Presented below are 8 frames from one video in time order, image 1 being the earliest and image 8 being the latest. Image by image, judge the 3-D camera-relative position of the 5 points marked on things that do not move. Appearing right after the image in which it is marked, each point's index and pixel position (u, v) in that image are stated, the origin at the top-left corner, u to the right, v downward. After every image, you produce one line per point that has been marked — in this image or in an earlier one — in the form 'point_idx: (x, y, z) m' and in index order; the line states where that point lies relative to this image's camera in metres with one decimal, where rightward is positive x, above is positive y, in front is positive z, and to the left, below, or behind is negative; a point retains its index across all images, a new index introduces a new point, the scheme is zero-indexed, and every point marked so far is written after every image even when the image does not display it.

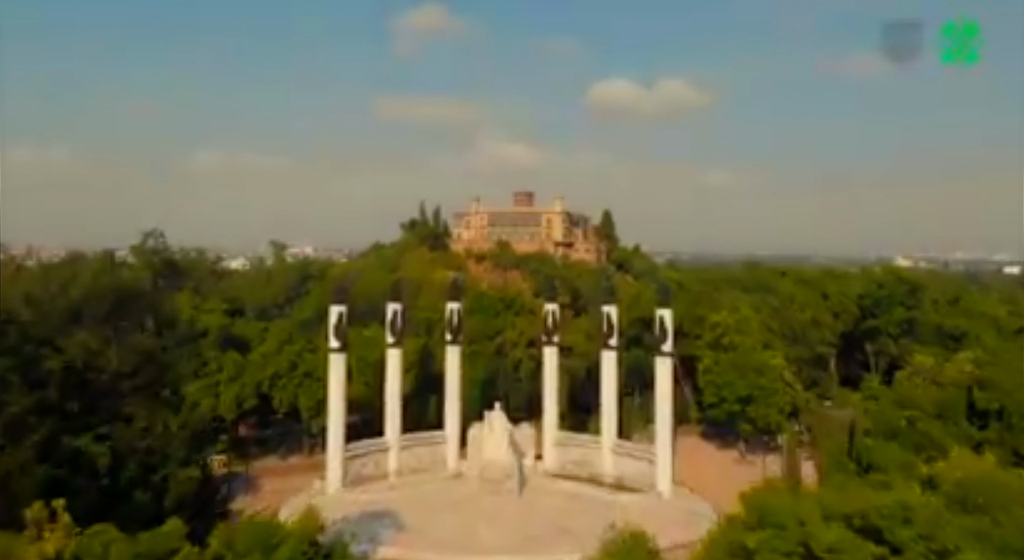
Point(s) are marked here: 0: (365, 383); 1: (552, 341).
0: (-4.0, -2.8, +19.9) m
1: (+1.1, -1.6, +19.1) m
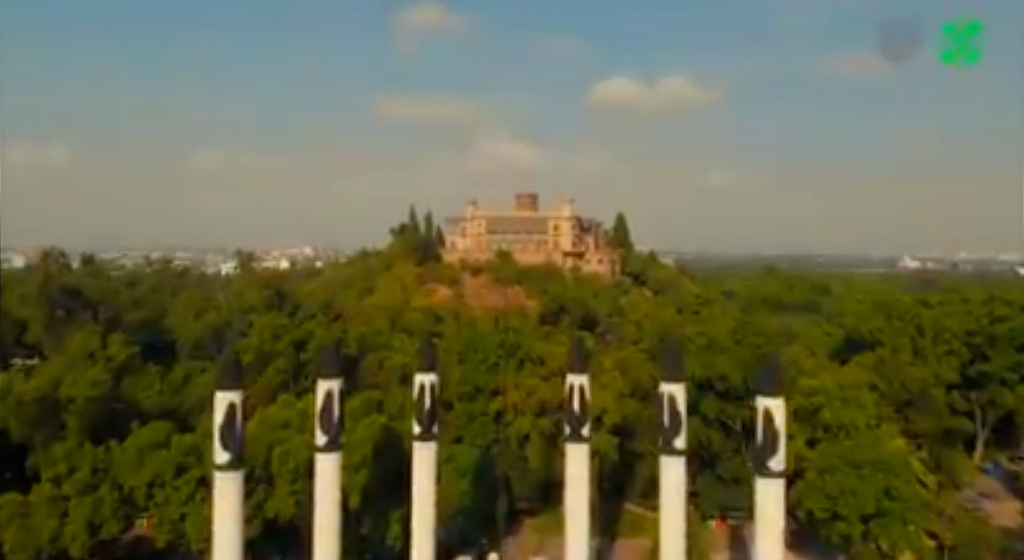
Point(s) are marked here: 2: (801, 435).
0: (-3.9, -3.8, +13.0) m
1: (+1.1, -2.6, +12.1) m
2: (+6.1, -3.2, +15.3) m
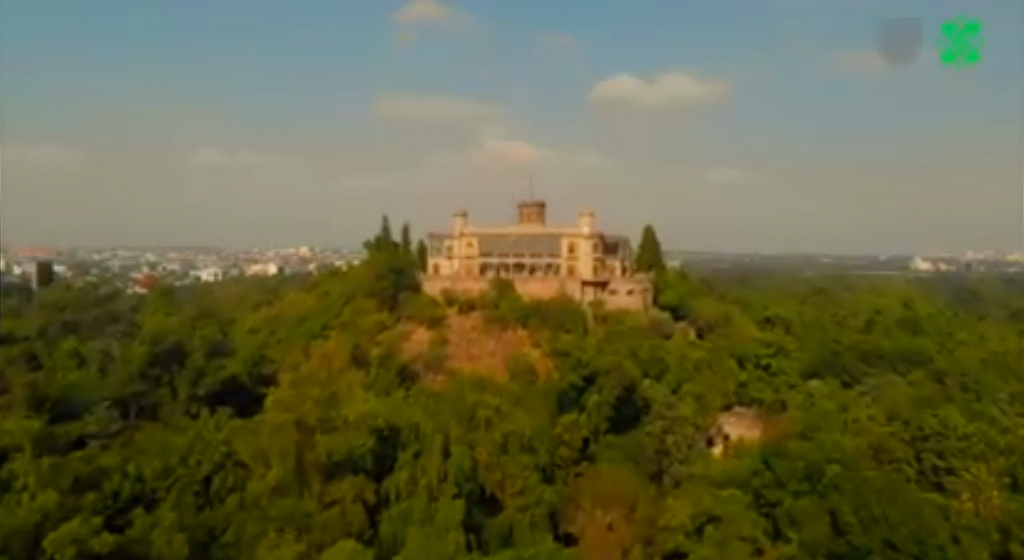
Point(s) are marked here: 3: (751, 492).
0: (-3.9, -5.6, +1.7) m
1: (+1.2, -4.4, +0.8) m
2: (+6.1, -5.1, +4.0) m
3: (+5.2, -4.6, +16.1) m
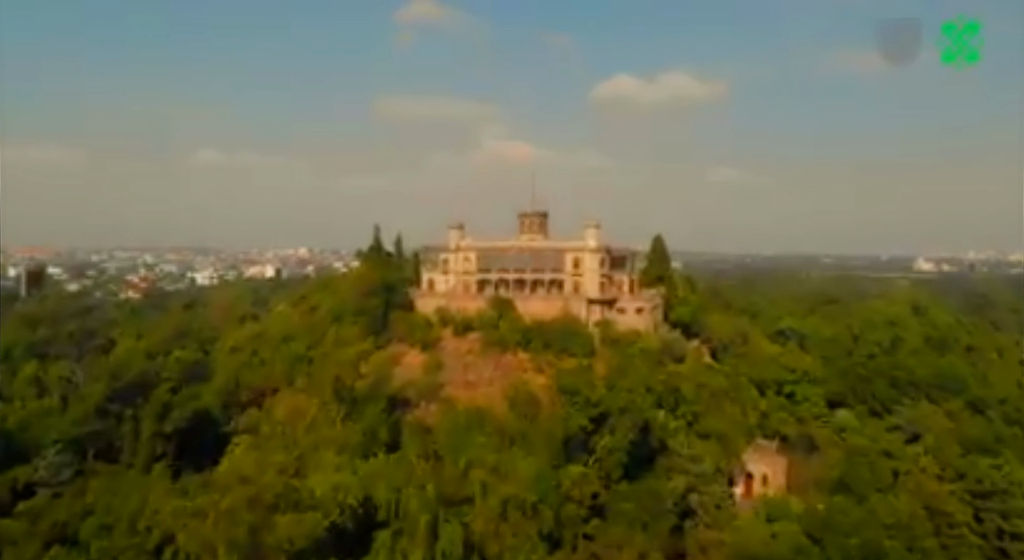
0: (-3.9, -6.4, -0.9) m
1: (+1.2, -5.2, -1.7) m
2: (+6.1, -5.9, +1.4) m
3: (+5.2, -5.3, +13.5) m
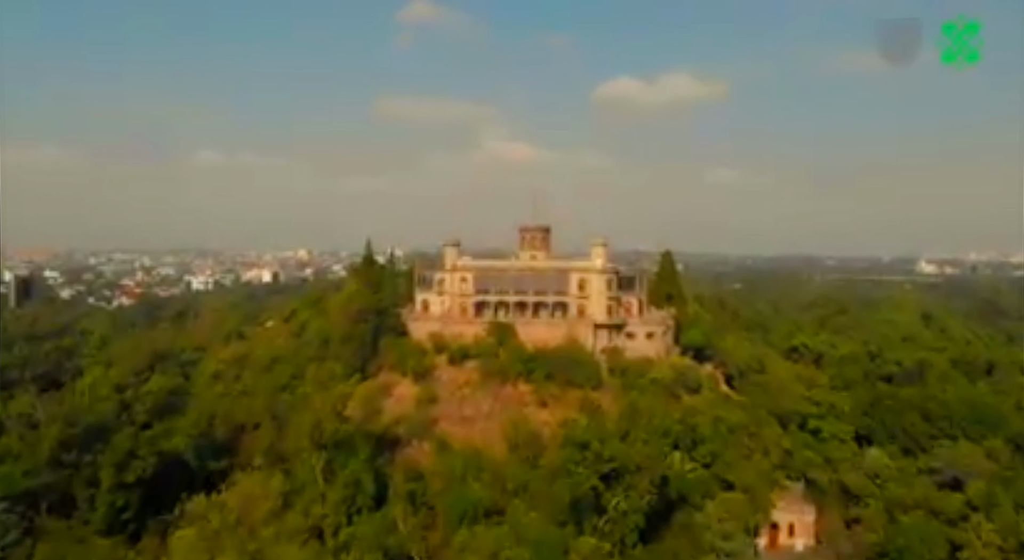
0: (-3.8, -7.4, -3.3) m
1: (+1.2, -6.1, -4.1) m
2: (+6.1, -6.8, -1.0) m
3: (+5.2, -6.3, +11.2) m
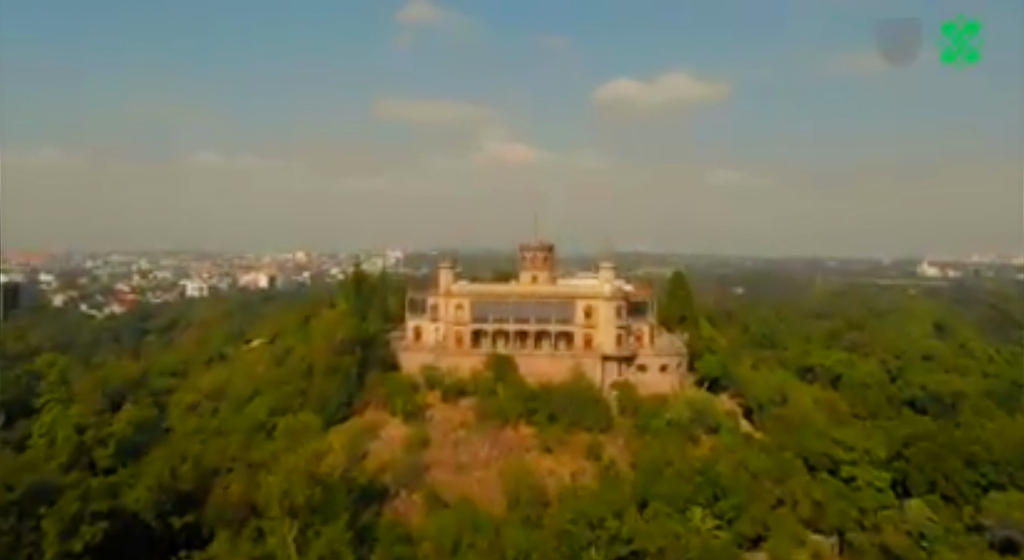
0: (-3.8, -8.4, -5.9) m
1: (+1.2, -7.1, -6.8) m
2: (+6.2, -7.8, -3.6) m
3: (+5.2, -7.3, +8.5) m
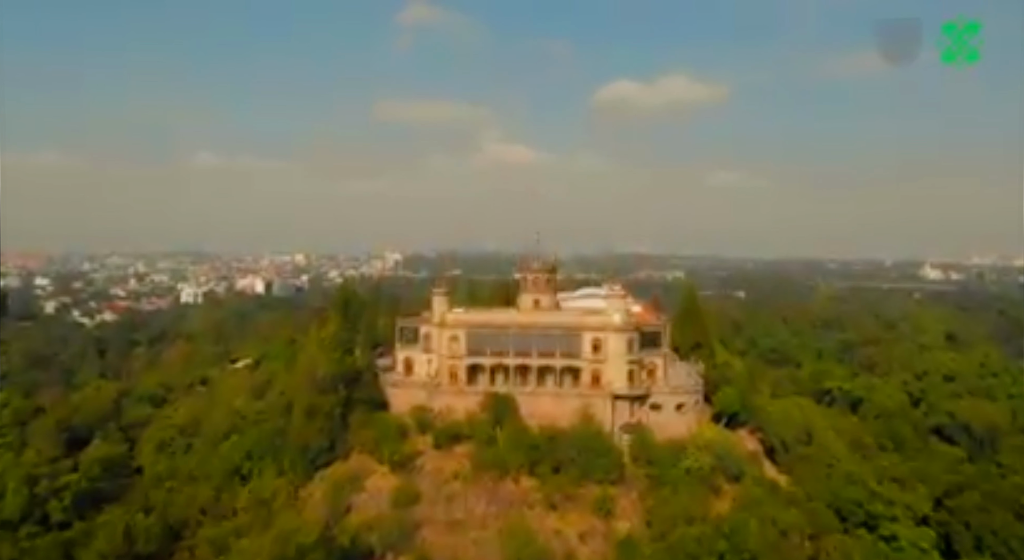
0: (-3.8, -9.3, -8.5) m
1: (+1.3, -8.1, -9.4) m
2: (+6.2, -8.8, -6.2) m
3: (+5.3, -8.3, +5.9) m
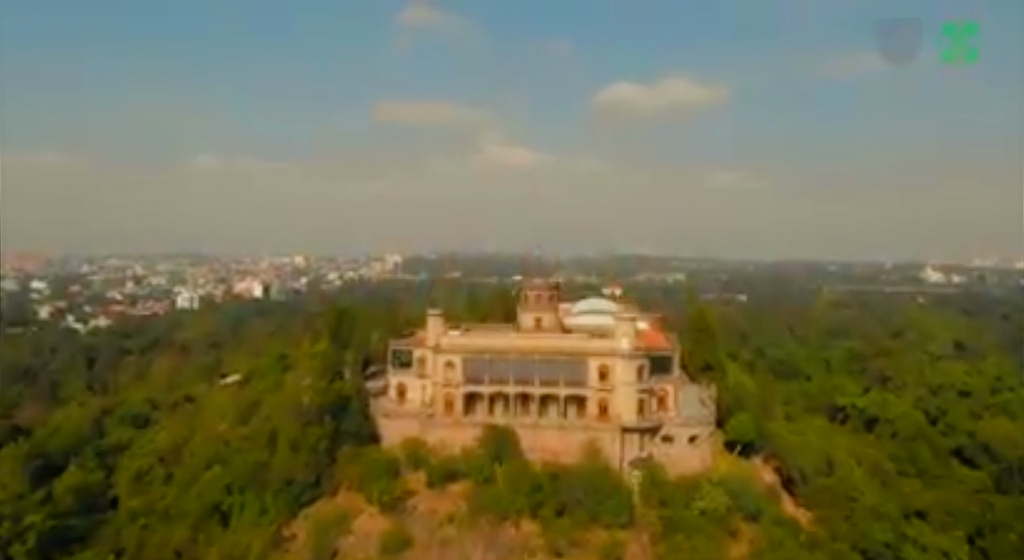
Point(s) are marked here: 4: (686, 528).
0: (-3.8, -10.0, -10.4) m
1: (+1.3, -8.8, -11.2) m
2: (+6.2, -9.5, -8.0) m
3: (+5.3, -9.0, +4.1) m
4: (+4.8, -6.7, +20.2) m
